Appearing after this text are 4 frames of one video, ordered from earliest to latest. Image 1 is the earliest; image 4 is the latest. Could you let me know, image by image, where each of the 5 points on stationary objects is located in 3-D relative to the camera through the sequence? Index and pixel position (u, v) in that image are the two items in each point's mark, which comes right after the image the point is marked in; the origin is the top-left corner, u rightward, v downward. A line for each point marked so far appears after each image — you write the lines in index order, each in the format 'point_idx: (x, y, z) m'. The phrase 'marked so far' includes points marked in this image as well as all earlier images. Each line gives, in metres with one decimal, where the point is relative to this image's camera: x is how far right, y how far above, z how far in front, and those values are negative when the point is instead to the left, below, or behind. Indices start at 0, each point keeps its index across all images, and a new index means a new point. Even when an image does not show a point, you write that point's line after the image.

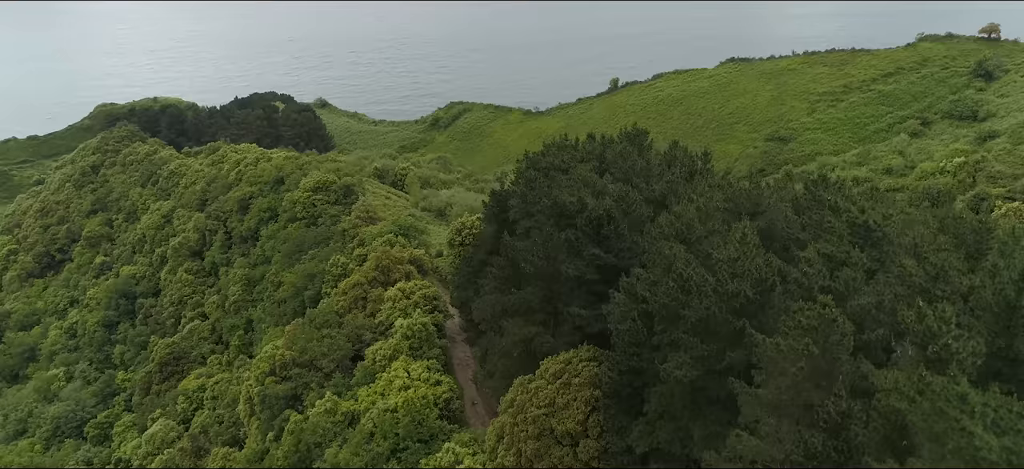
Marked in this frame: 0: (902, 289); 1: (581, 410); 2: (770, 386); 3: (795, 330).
0: (+7.7, -1.0, +14.6) m
1: (+1.8, -4.6, +19.6) m
2: (+4.8, -2.8, +13.6) m
3: (+5.3, -1.7, +13.8) m
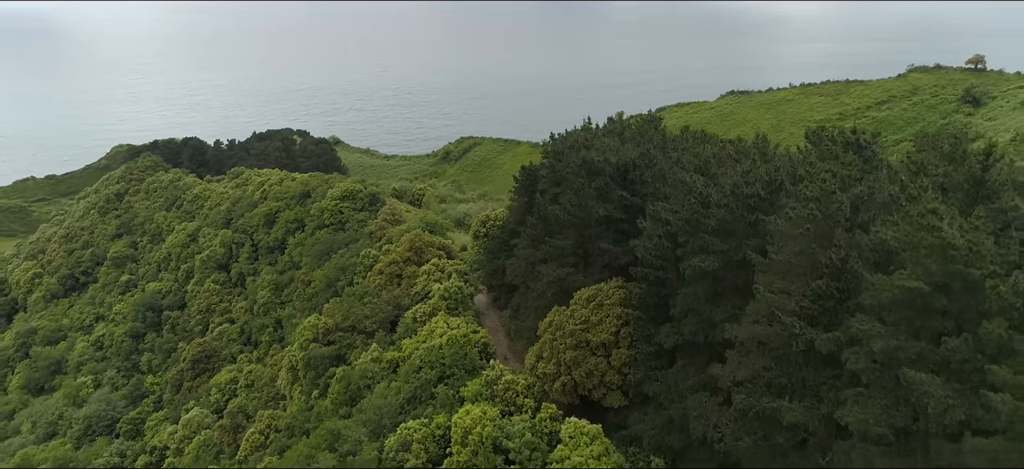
0: (+8.9, +1.3, +17.5) m
1: (+3.0, -2.6, +22.2) m
2: (+6.0, -0.4, +16.4) m
3: (+6.5, +0.7, +16.7) m
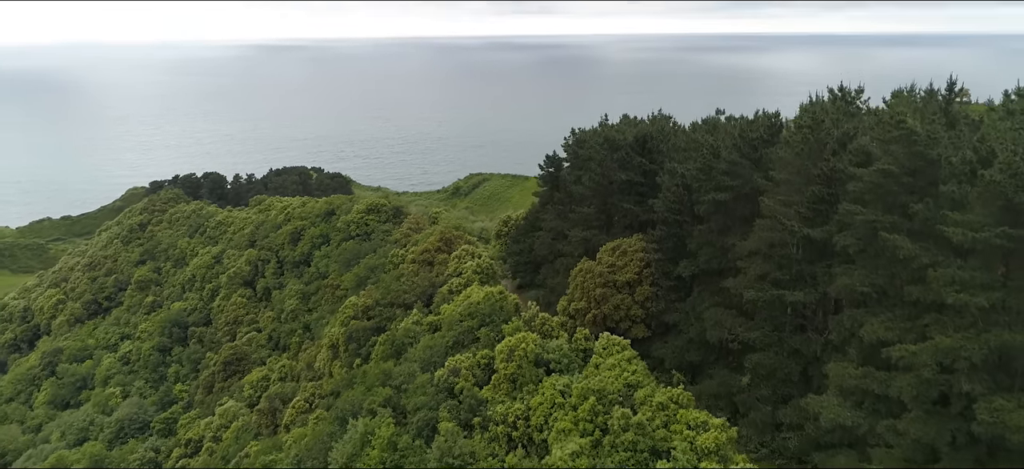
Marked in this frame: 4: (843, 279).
0: (+10.2, +3.3, +21.1) m
1: (+4.3, -1.0, +25.5) m
2: (+7.2, +1.7, +19.9) m
3: (+7.8, +2.7, +20.2) m
4: (+7.4, -1.0, +16.7) m
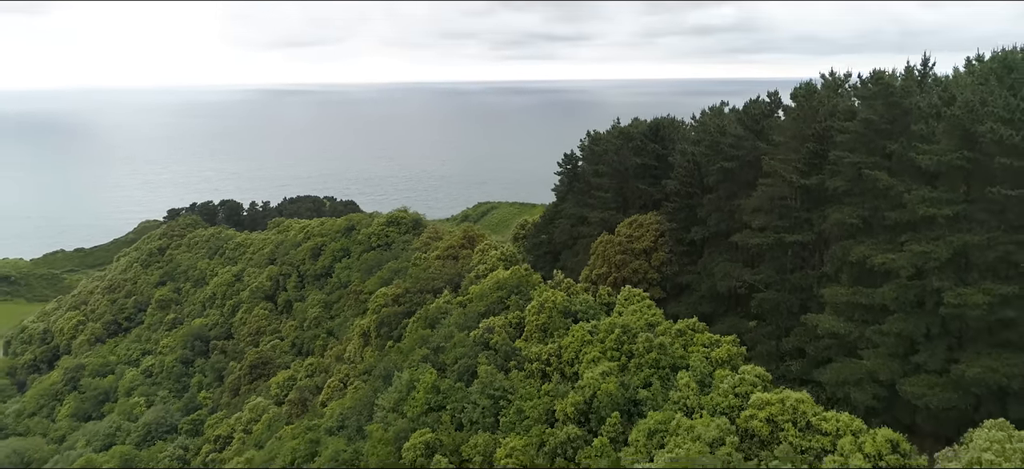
0: (+11.3, +4.6, +24.3) m
1: (+5.4, +0.1, +28.4) m
2: (+8.3, +3.1, +23.0) m
3: (+8.9, +4.1, +23.4) m
4: (+8.5, +0.6, +19.7) m
